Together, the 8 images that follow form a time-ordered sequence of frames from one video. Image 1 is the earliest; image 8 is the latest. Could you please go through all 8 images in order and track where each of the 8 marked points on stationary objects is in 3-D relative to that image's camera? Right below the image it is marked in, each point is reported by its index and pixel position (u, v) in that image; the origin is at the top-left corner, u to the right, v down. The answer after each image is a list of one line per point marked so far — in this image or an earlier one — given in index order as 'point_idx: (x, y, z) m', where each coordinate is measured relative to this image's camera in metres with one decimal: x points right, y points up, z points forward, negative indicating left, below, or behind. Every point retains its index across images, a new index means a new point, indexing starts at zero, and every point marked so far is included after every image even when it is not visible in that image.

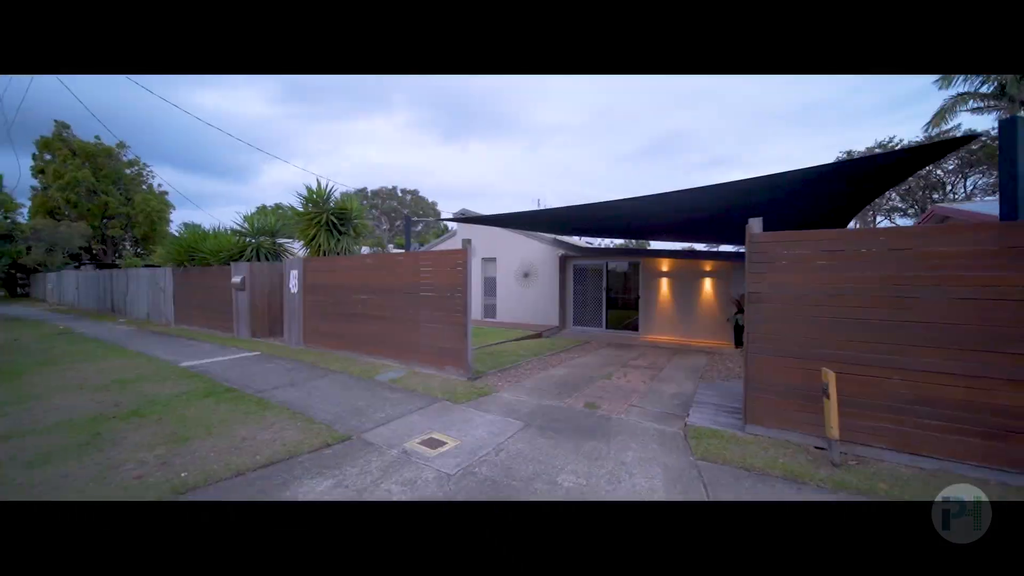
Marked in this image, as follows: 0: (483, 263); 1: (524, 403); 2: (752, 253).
0: (-1.0, +0.9, +13.3) m
1: (+0.1, -1.4, +4.4) m
2: (+2.3, +0.3, +3.6) m
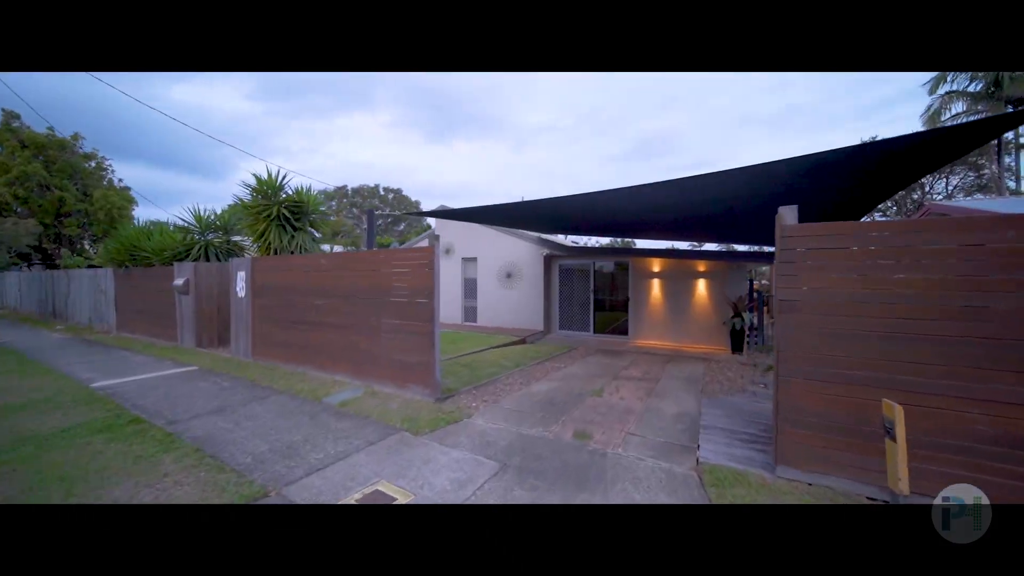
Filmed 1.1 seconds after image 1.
0: (-1.6, +0.8, +12.5) m
1: (-0.1, -1.4, +3.7) m
2: (+2.0, +0.3, +2.9) m
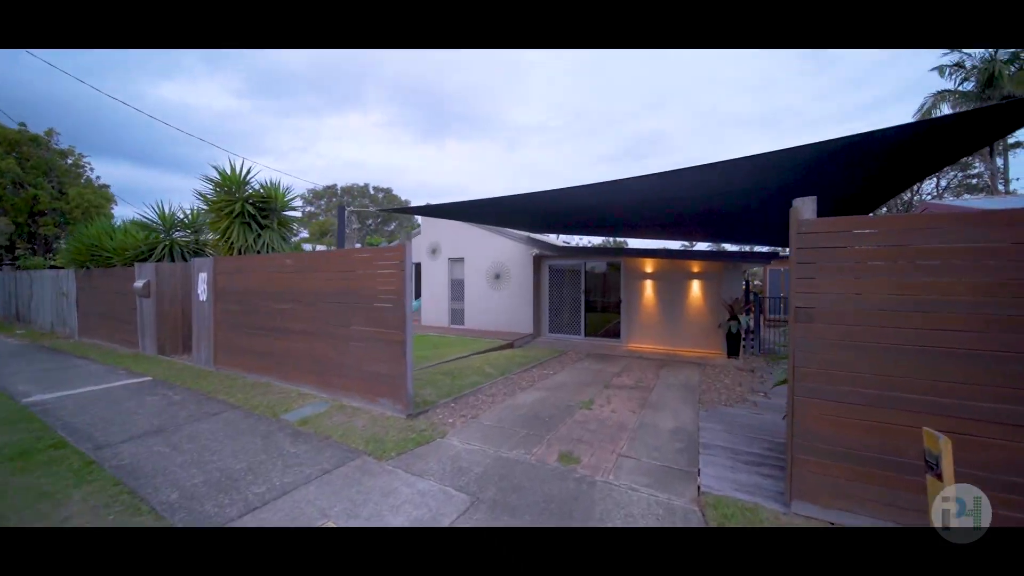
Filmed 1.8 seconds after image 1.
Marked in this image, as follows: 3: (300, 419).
0: (-1.9, +0.8, +12.0) m
1: (-0.3, -1.5, +3.2) m
2: (+1.9, +0.3, +2.5) m
3: (-2.2, -1.4, +3.9) m
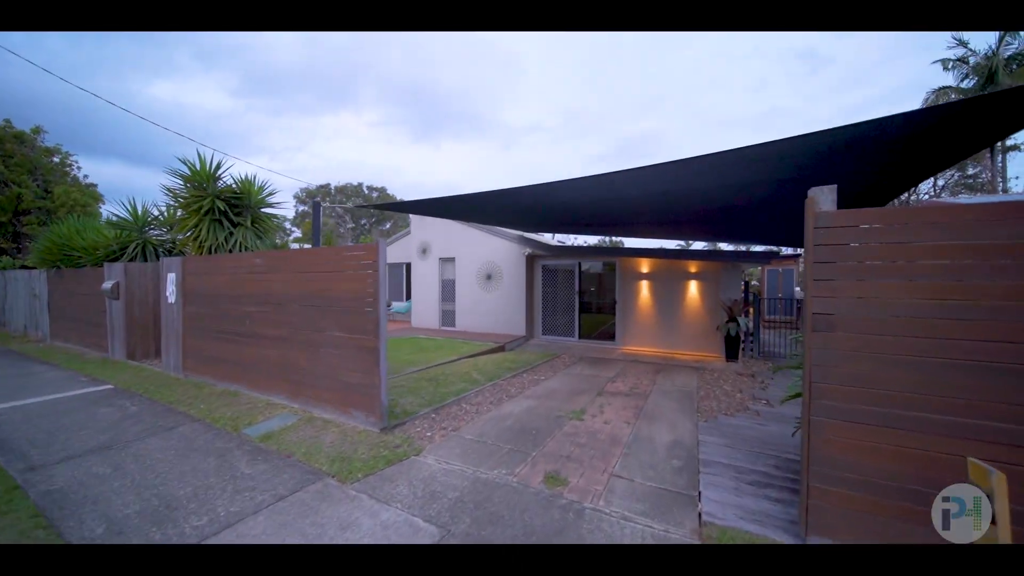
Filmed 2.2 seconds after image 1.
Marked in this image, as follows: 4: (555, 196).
0: (-2.2, +0.8, +11.7) m
1: (-0.5, -1.5, +2.9) m
2: (+1.7, +0.2, +2.2) m
3: (-2.4, -1.4, +3.6) m
4: (+0.5, +1.1, +4.6) m
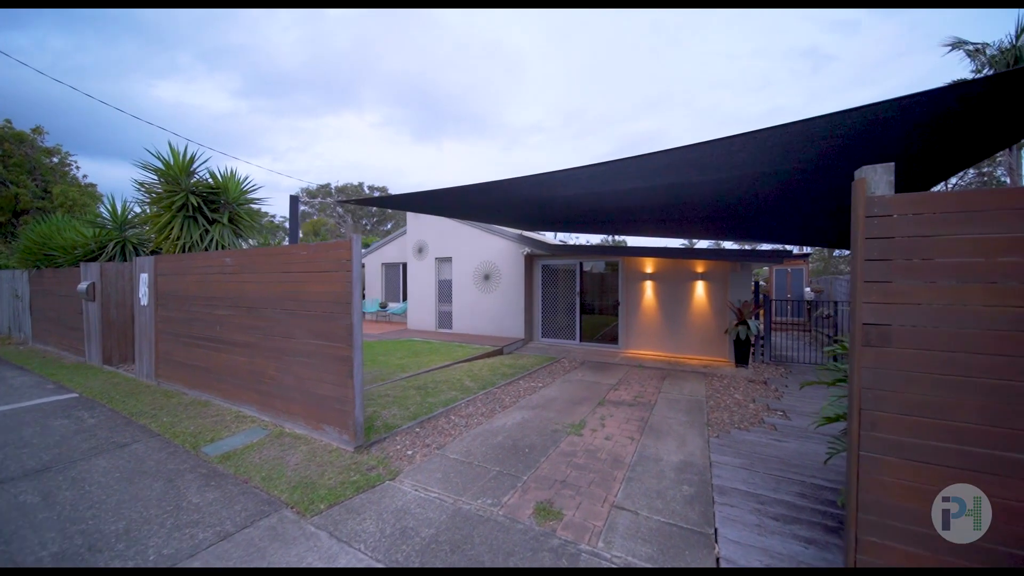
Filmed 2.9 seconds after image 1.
0: (-2.2, +0.8, +11.3) m
1: (-0.6, -1.5, +2.5) m
2: (+1.6, +0.2, +1.8) m
3: (-2.5, -1.4, +3.2) m
4: (+0.4, +1.1, +4.2) m
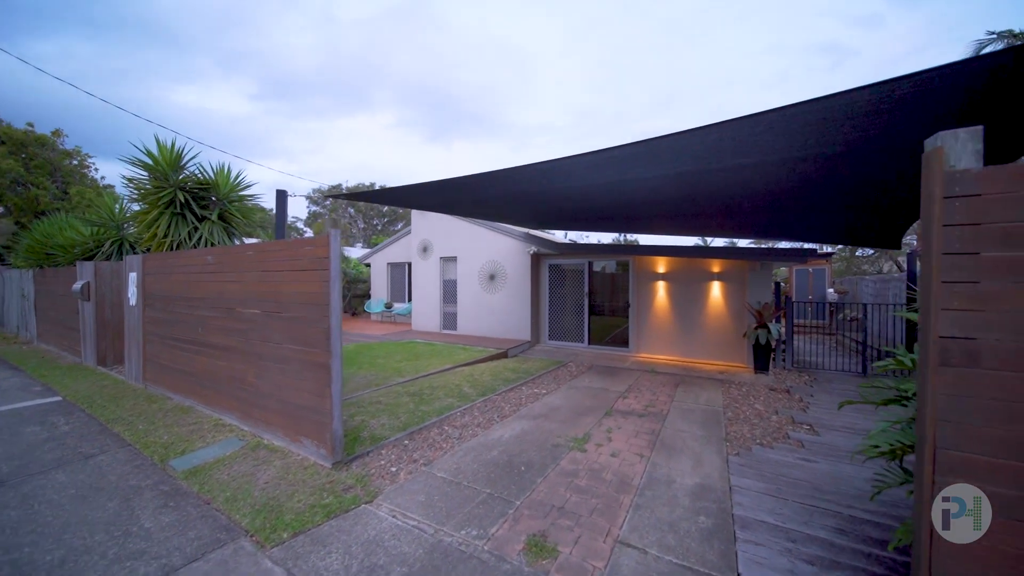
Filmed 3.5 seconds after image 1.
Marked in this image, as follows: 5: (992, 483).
0: (-2.0, +0.7, +11.1) m
1: (-0.6, -1.5, +2.2) m
2: (+1.5, +0.2, +1.4) m
3: (-2.5, -1.4, +3.0) m
4: (+0.4, +1.1, +3.9) m
5: (+1.6, -0.6, +1.3) m
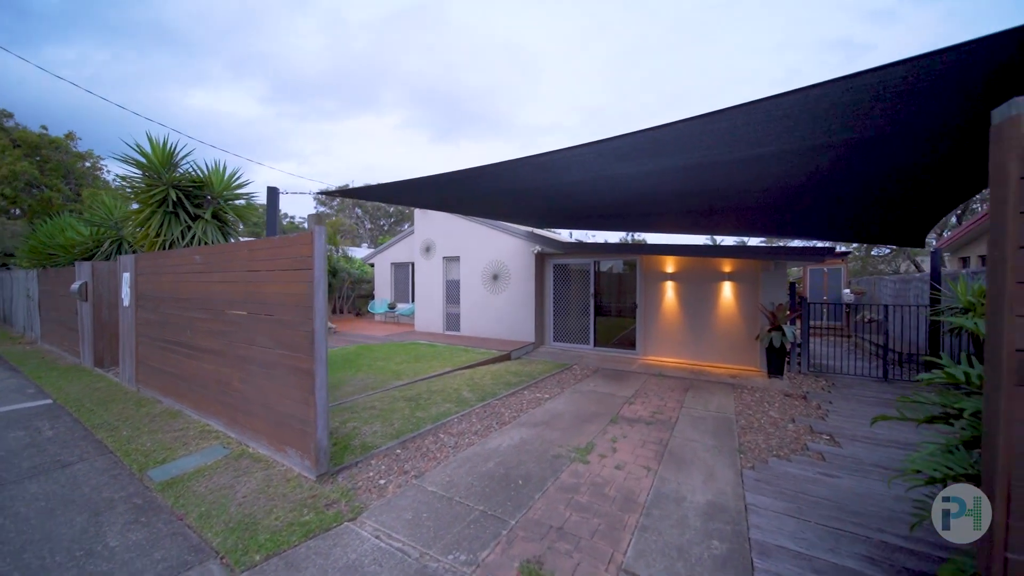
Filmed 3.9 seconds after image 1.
0: (-1.9, +0.7, +10.9) m
1: (-0.7, -1.5, +2.0) m
2: (+1.5, +0.2, +1.1) m
3: (-2.6, -1.4, +2.8) m
4: (+0.4, +1.1, +3.7) m
5: (+1.6, -0.6, +1.1) m
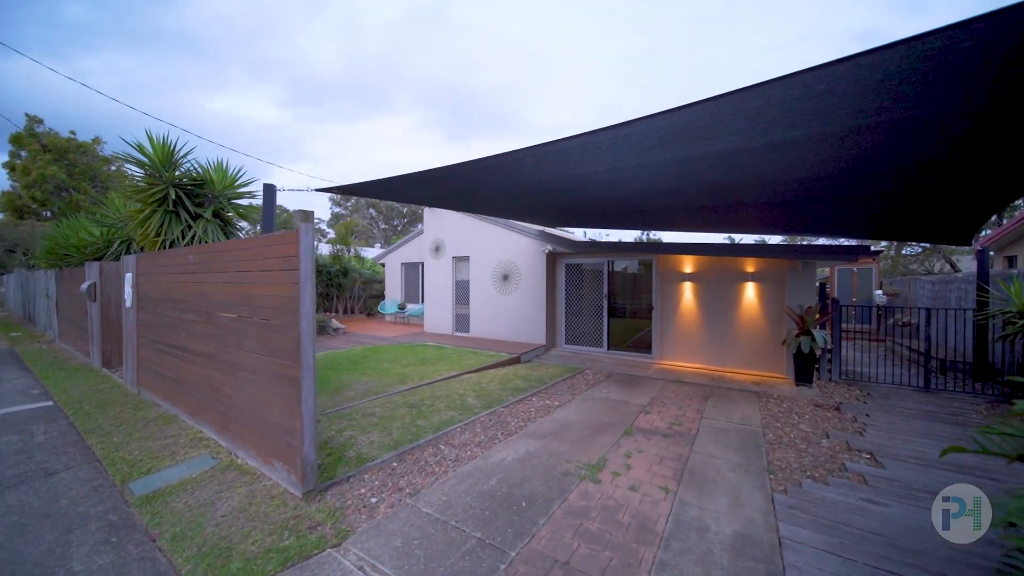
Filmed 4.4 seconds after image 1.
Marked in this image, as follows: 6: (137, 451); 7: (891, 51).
0: (-1.6, +0.7, +10.7) m
1: (-0.7, -1.5, +1.8) m
2: (+1.4, +0.2, +0.8) m
3: (-2.6, -1.4, +2.6) m
4: (+0.4, +1.1, +3.4) m
5: (+1.5, -0.7, +0.7) m
6: (-3.2, -1.4, +3.3) m
7: (+1.7, +1.1, +1.7) m
